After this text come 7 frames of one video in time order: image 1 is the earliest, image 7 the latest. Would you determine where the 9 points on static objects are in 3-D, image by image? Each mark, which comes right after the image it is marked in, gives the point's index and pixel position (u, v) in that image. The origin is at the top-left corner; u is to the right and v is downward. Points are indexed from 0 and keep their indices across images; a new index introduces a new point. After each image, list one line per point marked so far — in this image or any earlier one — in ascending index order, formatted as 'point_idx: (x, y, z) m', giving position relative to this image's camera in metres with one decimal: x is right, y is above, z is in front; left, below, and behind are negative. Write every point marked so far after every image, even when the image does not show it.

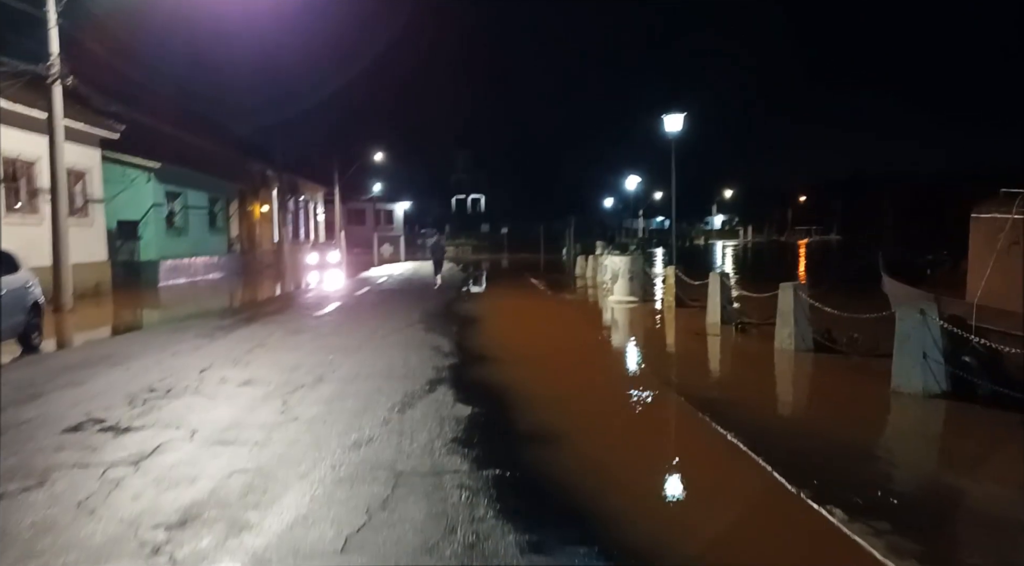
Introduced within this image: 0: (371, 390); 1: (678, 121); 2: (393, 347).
0: (-1.6, -1.2, +8.0) m
1: (+3.9, +3.8, +16.7) m
2: (-1.9, -1.0, +11.0) m
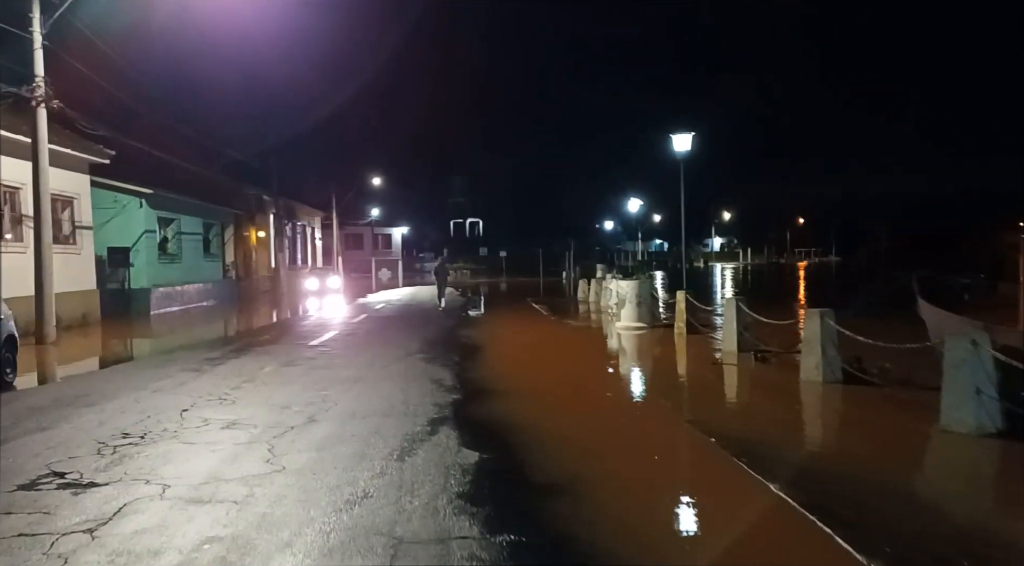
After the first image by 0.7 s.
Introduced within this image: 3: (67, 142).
0: (-1.5, -1.5, +7.2) m
1: (+4.0, +3.2, +16.1) m
2: (-1.8, -1.4, +10.3) m
3: (-12.4, +3.9, +19.7) m
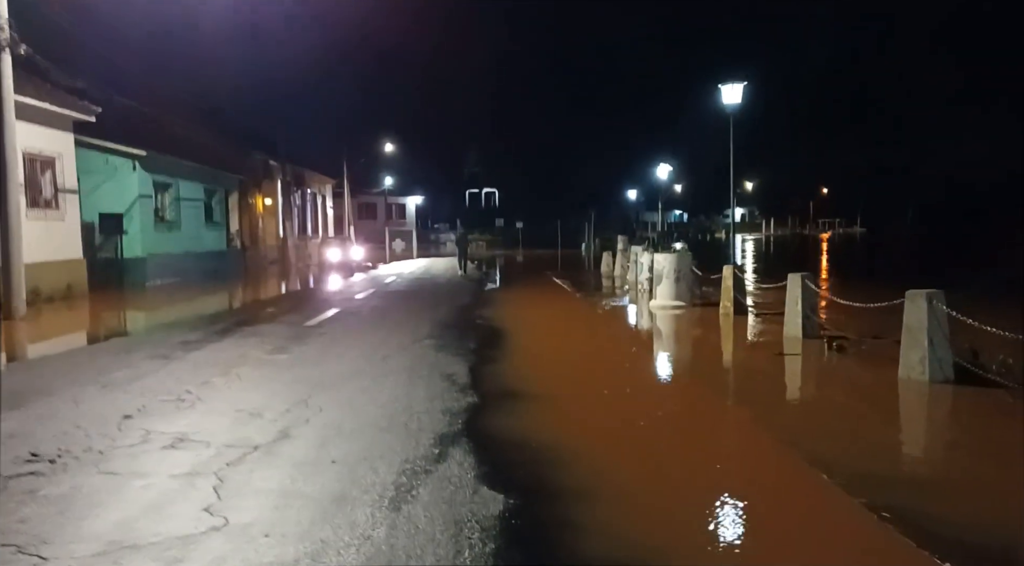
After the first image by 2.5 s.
0: (-1.2, -1.3, +5.4) m
1: (+4.5, +3.7, +14.0) m
2: (-1.4, -1.1, +8.5) m
3: (-11.8, +4.7, +17.9) m
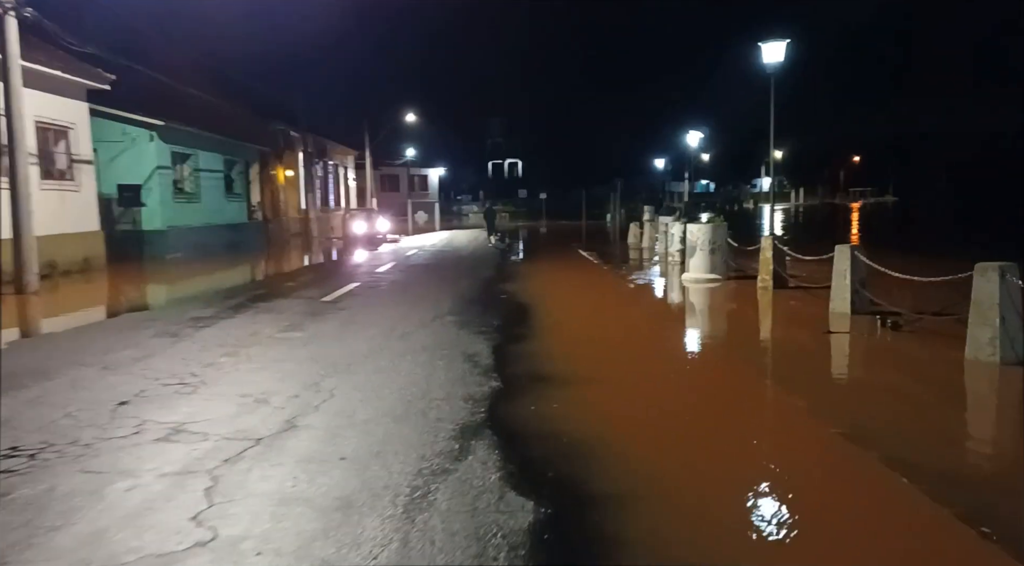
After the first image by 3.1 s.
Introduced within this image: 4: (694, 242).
0: (-1.0, -1.1, +4.9) m
1: (+4.9, +4.3, +13.0) m
2: (-1.1, -0.8, +7.9) m
3: (-11.2, +5.4, +17.4) m
4: (+4.0, +0.9, +15.4) m
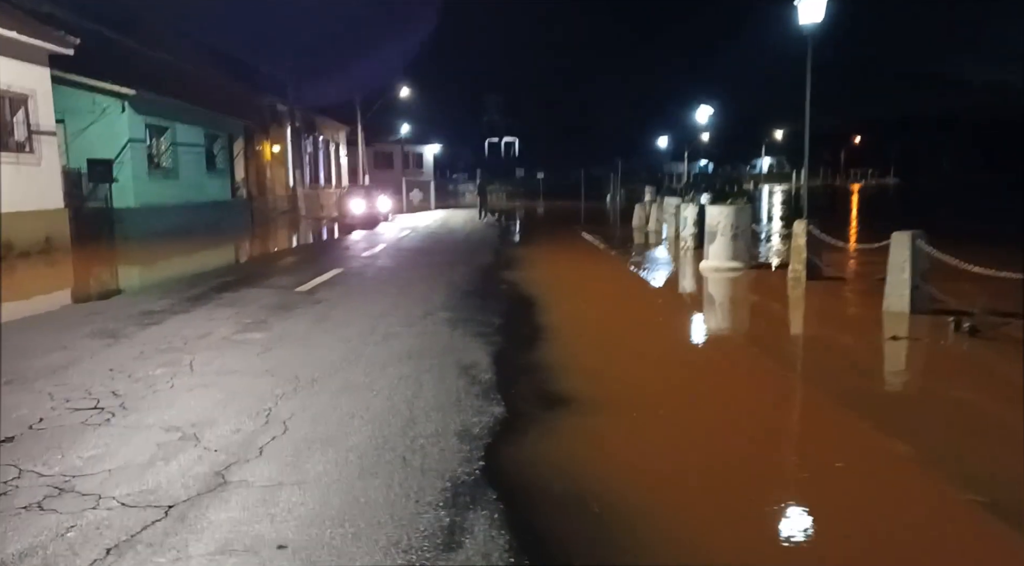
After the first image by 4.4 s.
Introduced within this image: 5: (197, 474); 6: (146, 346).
0: (-1.0, -1.2, +3.4) m
1: (+5.0, +4.4, +11.5) m
2: (-1.1, -0.7, +6.5) m
3: (-11.2, +5.8, +15.7) m
4: (+4.0, +1.1, +14.0) m
5: (-1.8, -1.1, +4.0) m
6: (-3.7, -0.6, +7.2) m
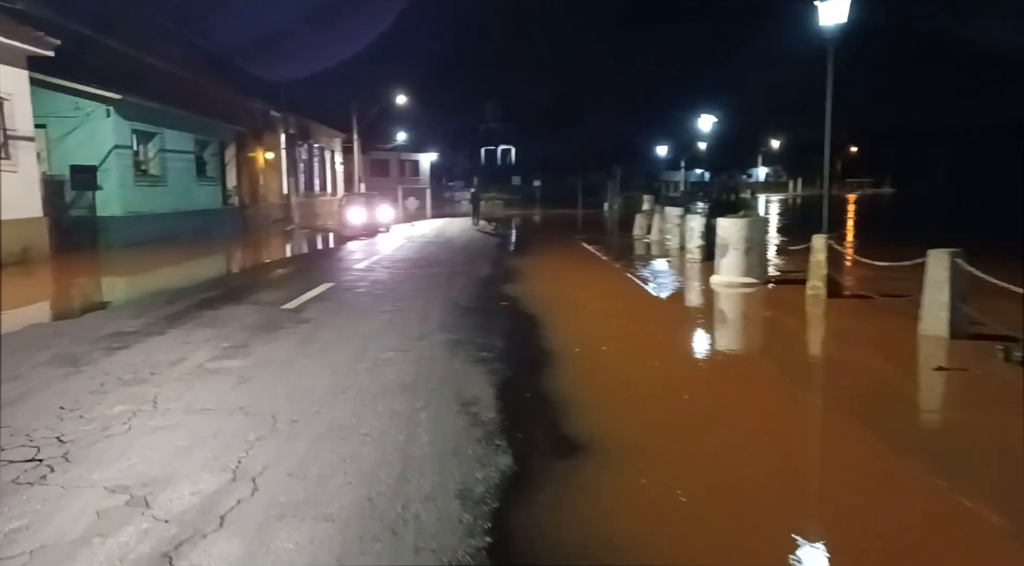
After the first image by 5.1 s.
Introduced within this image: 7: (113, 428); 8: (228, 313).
0: (-0.9, -1.4, +2.7) m
1: (+5.0, +4.1, +10.8) m
2: (-1.0, -0.9, +5.7) m
3: (-11.2, +5.5, +15.0) m
4: (+4.0, +0.8, +13.3) m
5: (-1.7, -1.3, +3.3) m
6: (-3.6, -0.8, +6.4) m
7: (-2.9, -1.0, +5.1) m
8: (-3.9, -0.4, +9.8) m
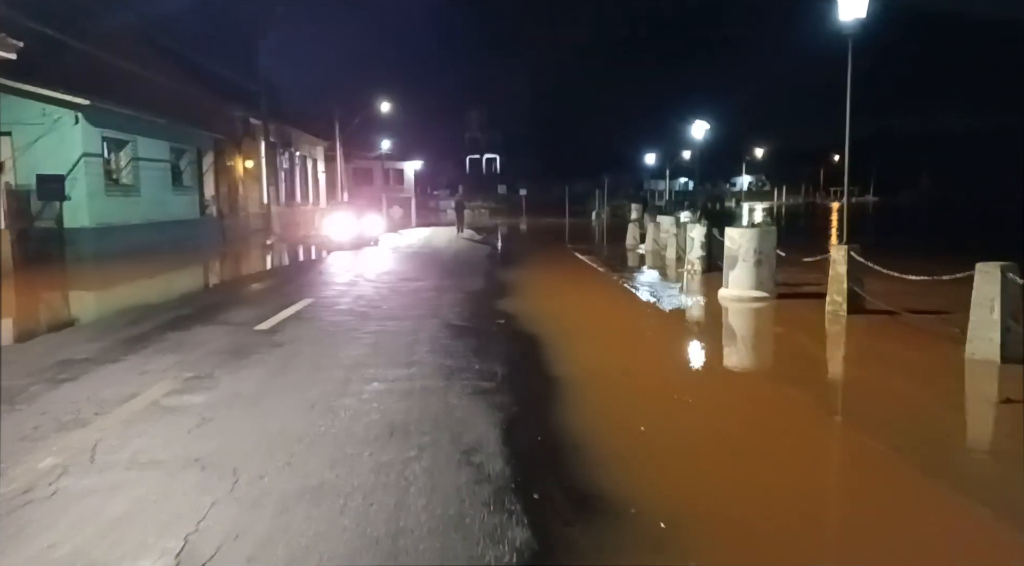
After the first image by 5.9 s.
0: (-0.7, -1.5, +1.8) m
1: (+4.9, +3.9, +10.1) m
2: (-1.0, -1.1, +4.8) m
3: (-11.3, +5.2, +13.9) m
4: (+3.9, +0.6, +12.5) m
5: (-1.6, -1.4, +2.4) m
6: (-3.6, -1.0, +5.5) m
7: (-2.8, -1.2, +4.2) m
8: (-3.9, -0.6, +8.8) m
